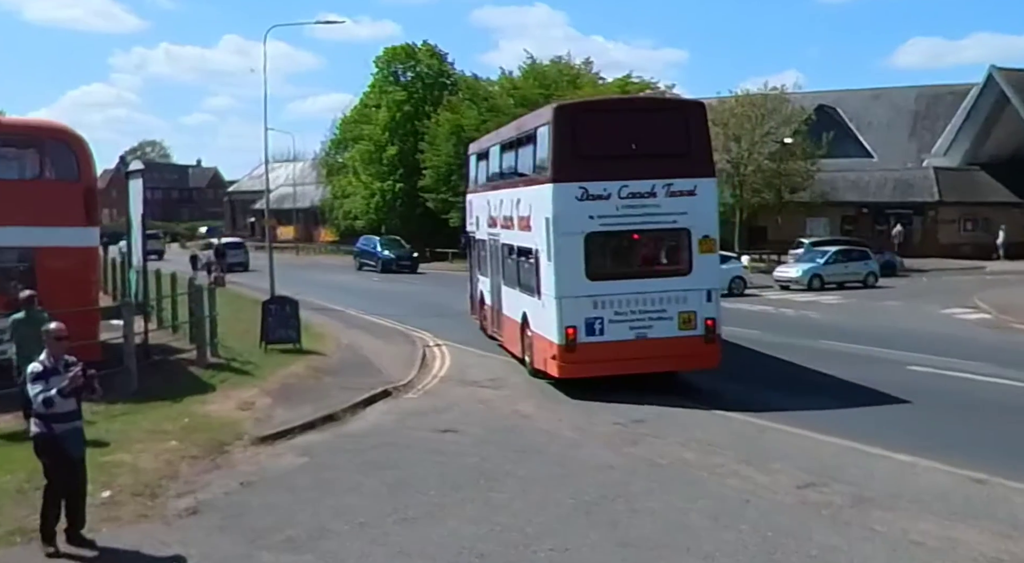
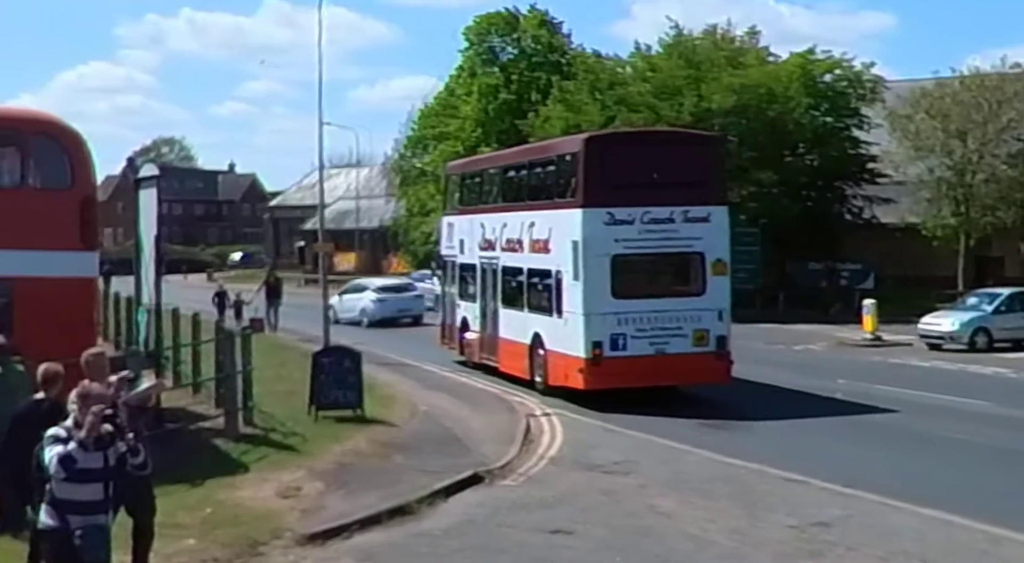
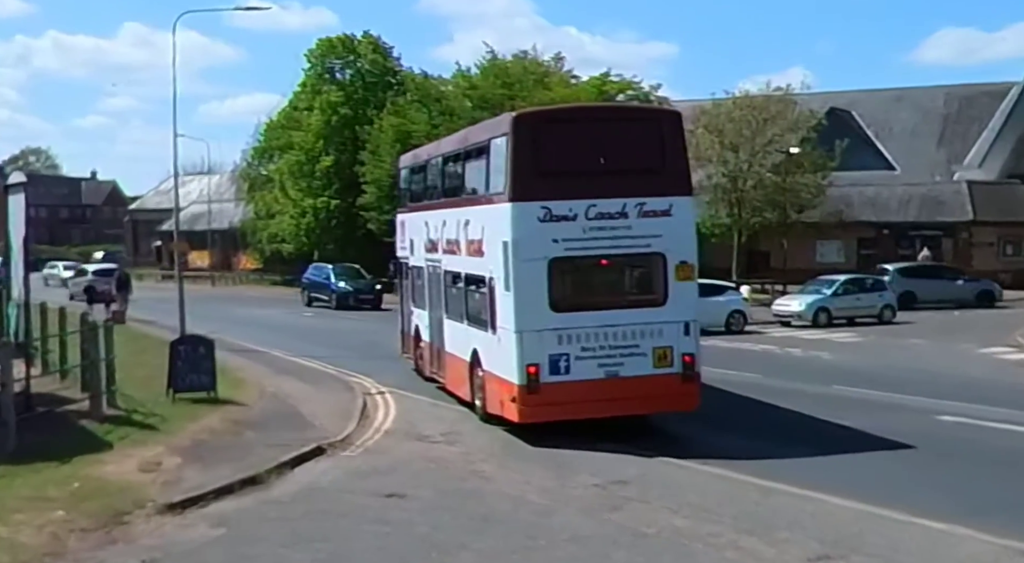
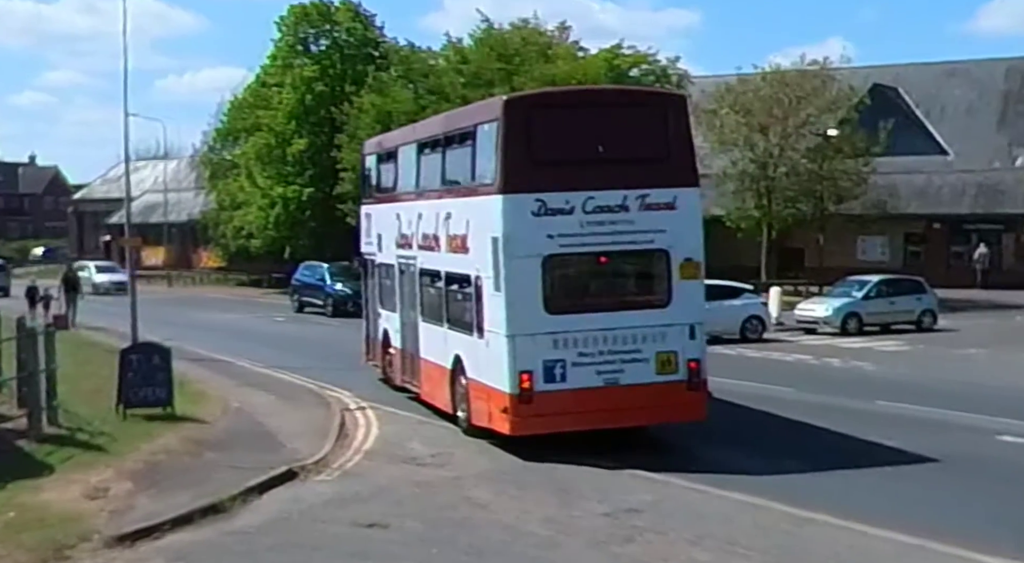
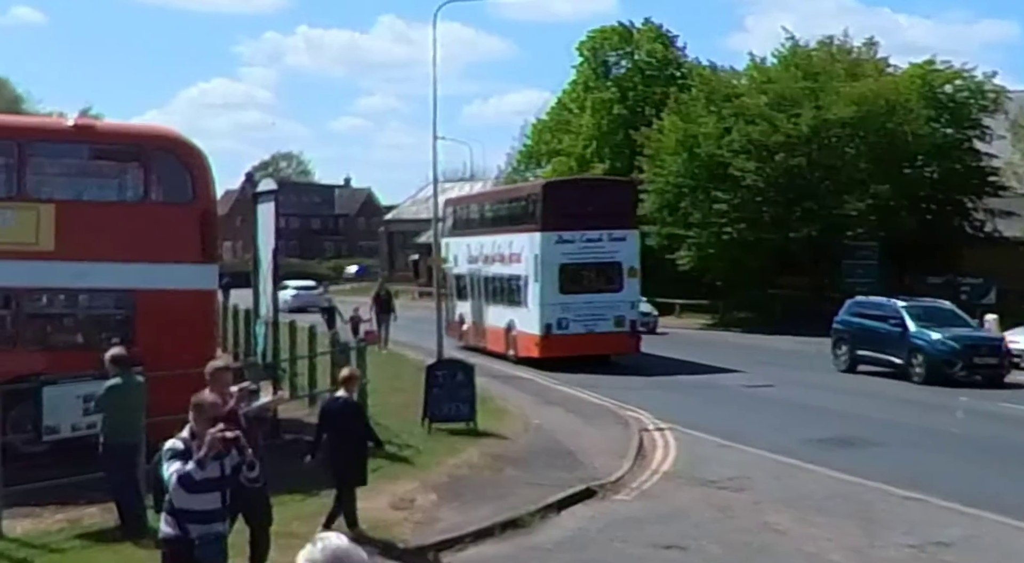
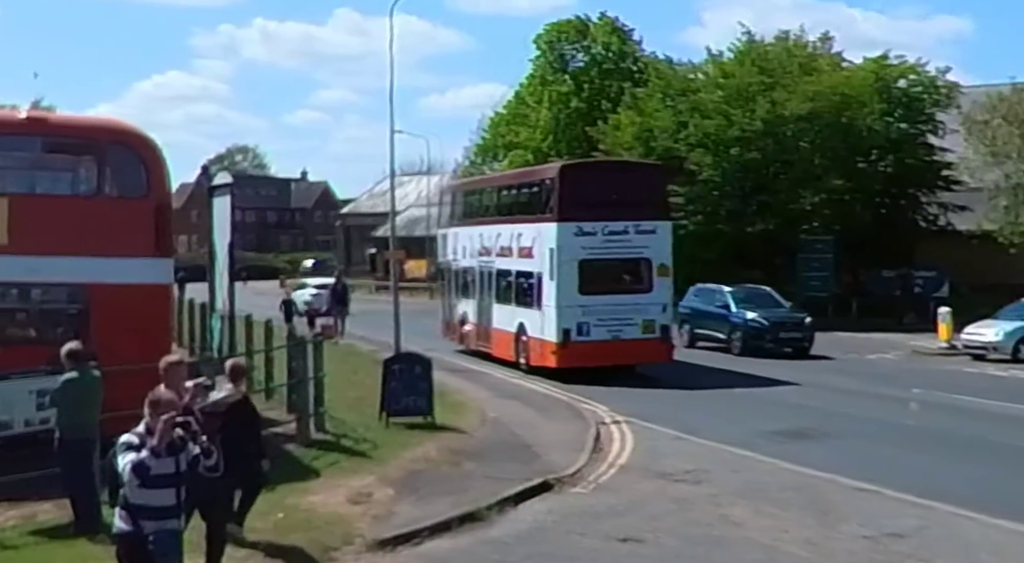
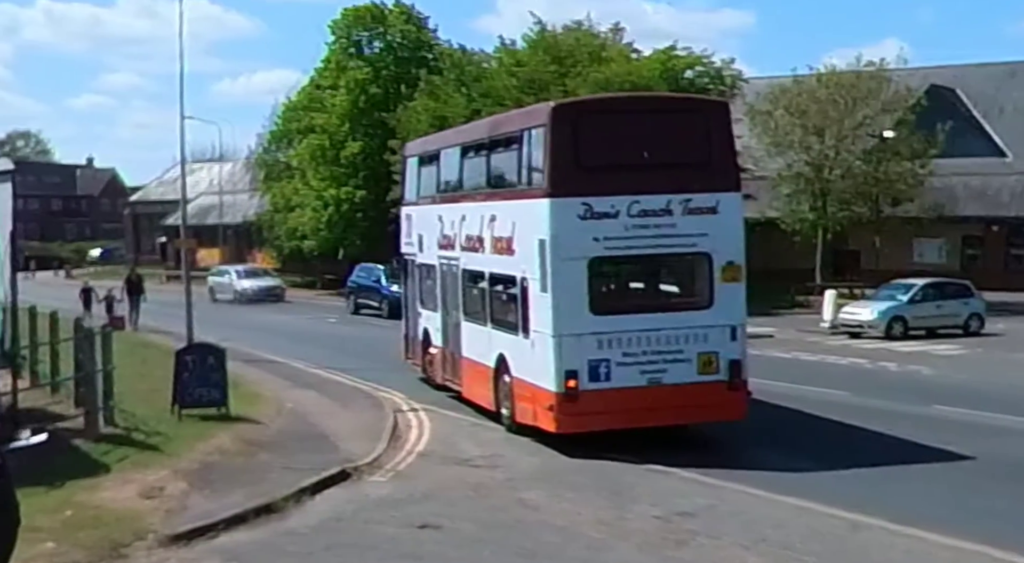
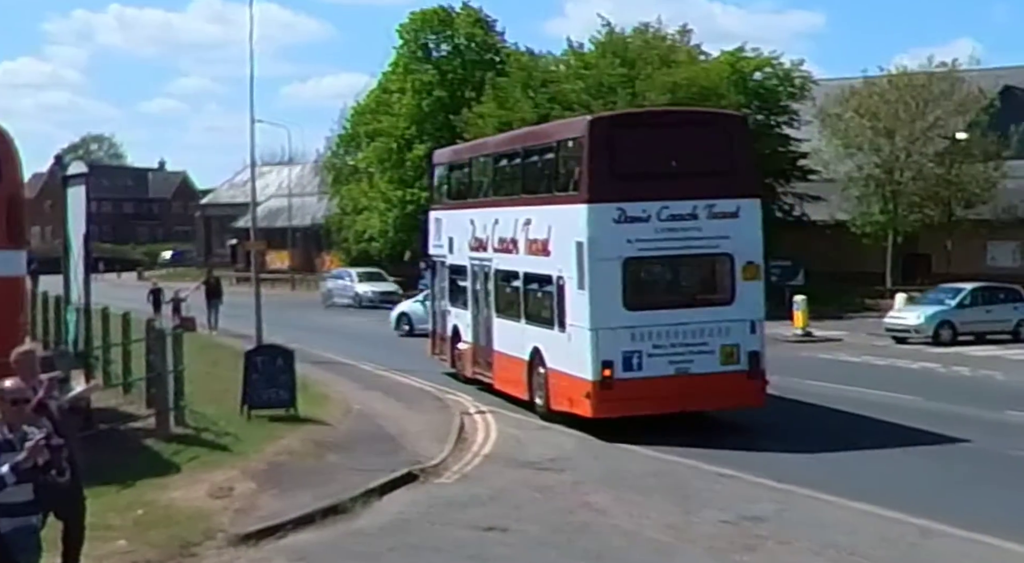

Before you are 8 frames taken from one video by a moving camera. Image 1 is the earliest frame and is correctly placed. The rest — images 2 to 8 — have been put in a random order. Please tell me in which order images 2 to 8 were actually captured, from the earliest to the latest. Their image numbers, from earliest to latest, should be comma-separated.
3, 4, 7, 8, 2, 6, 5
